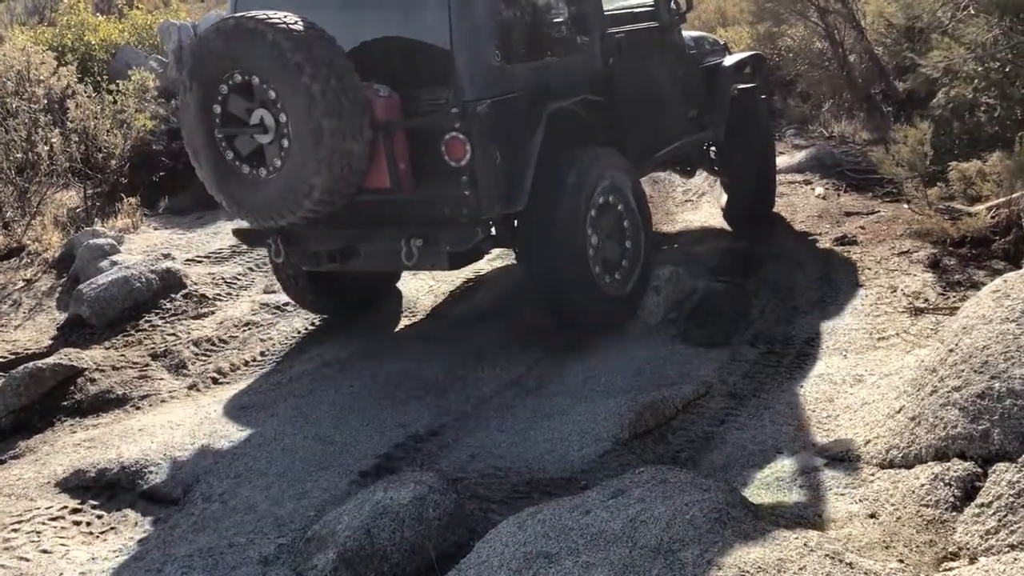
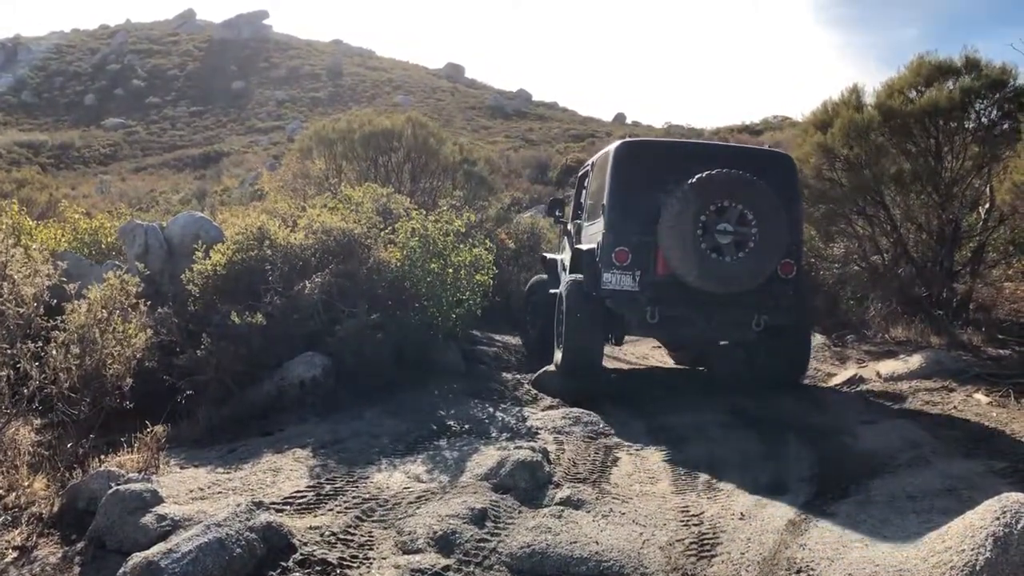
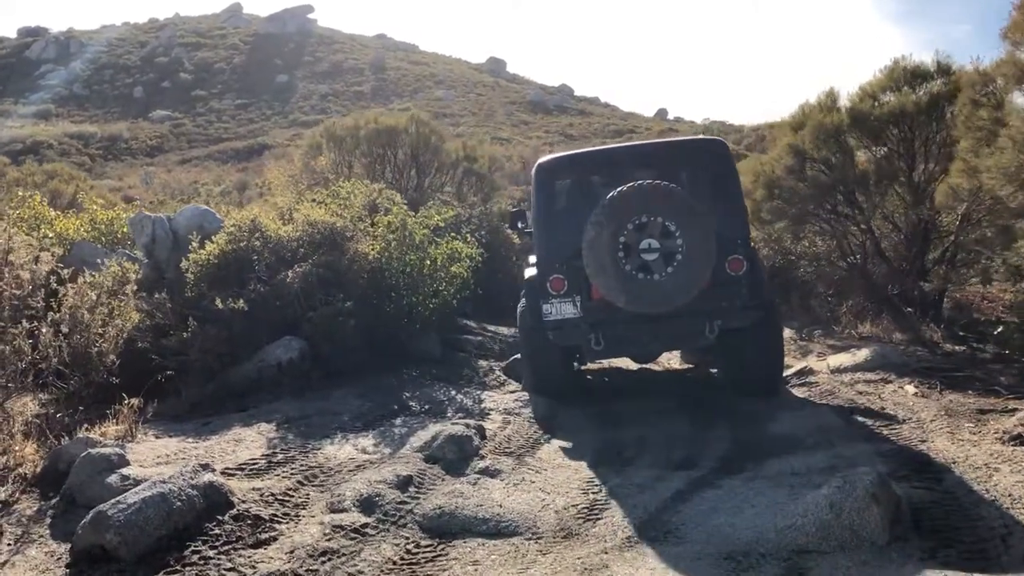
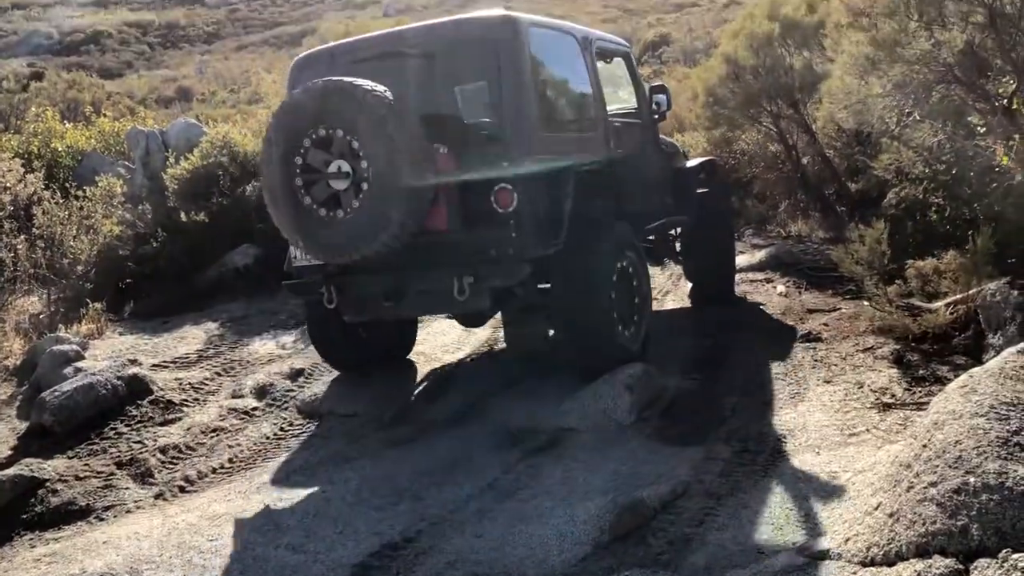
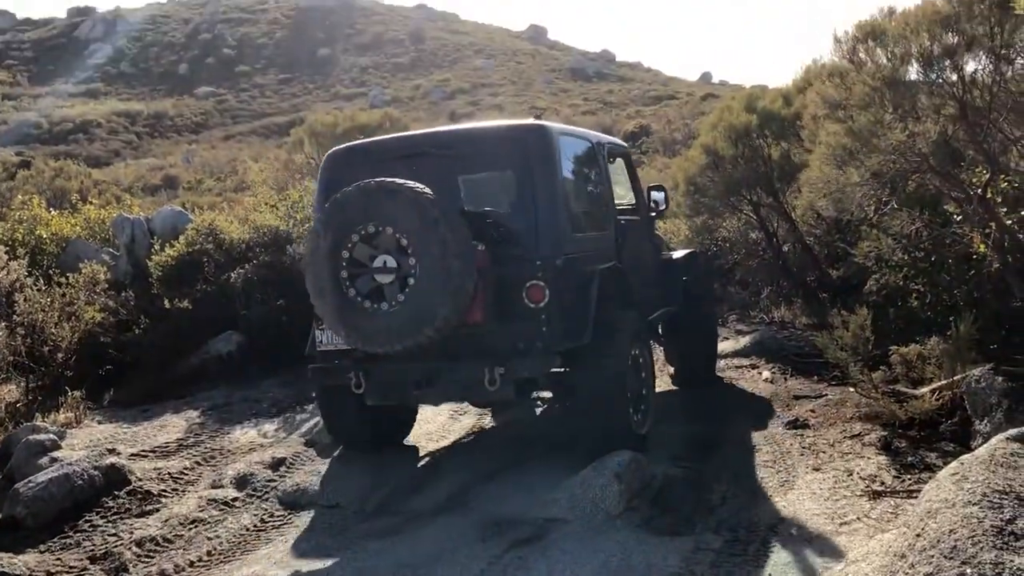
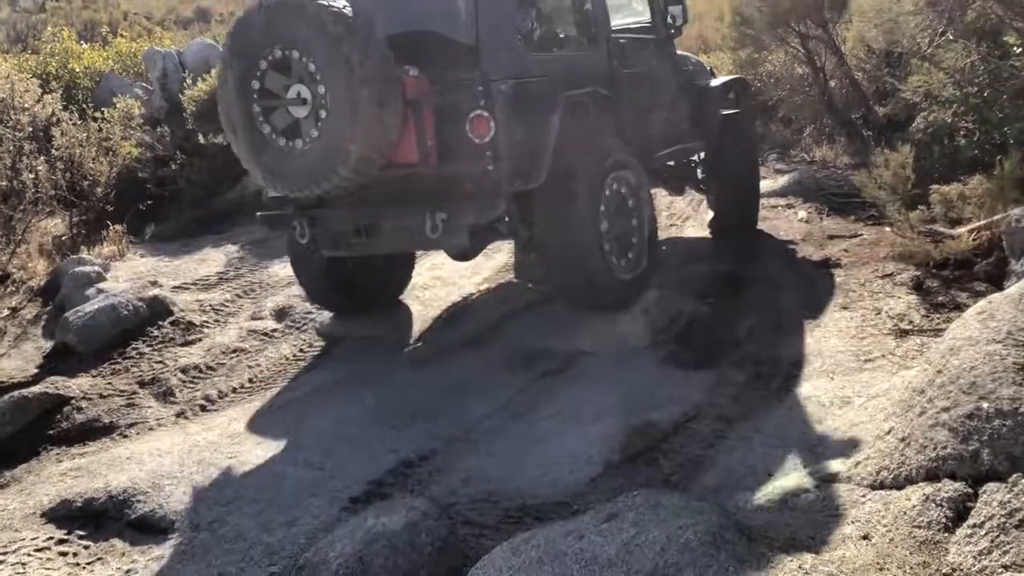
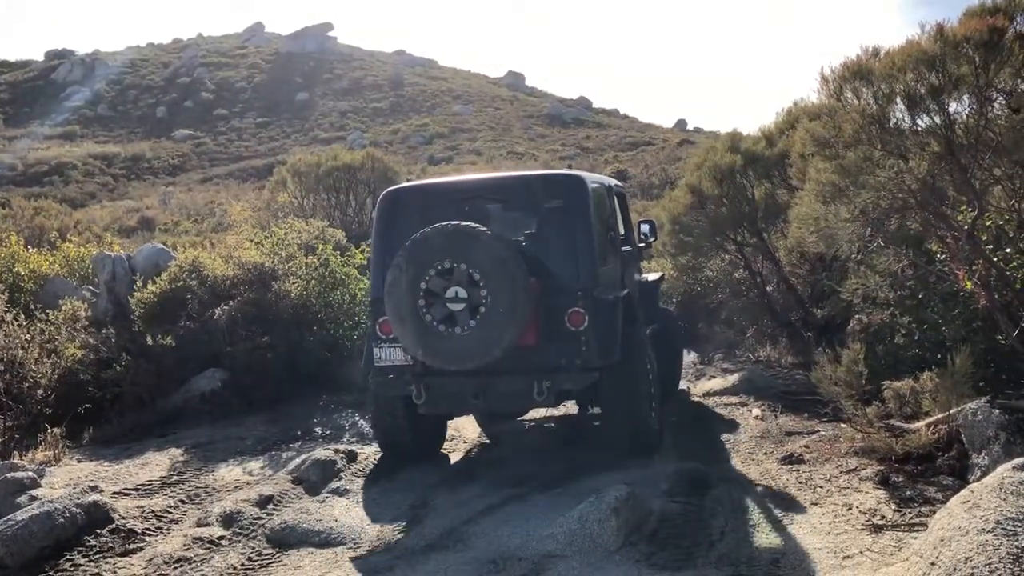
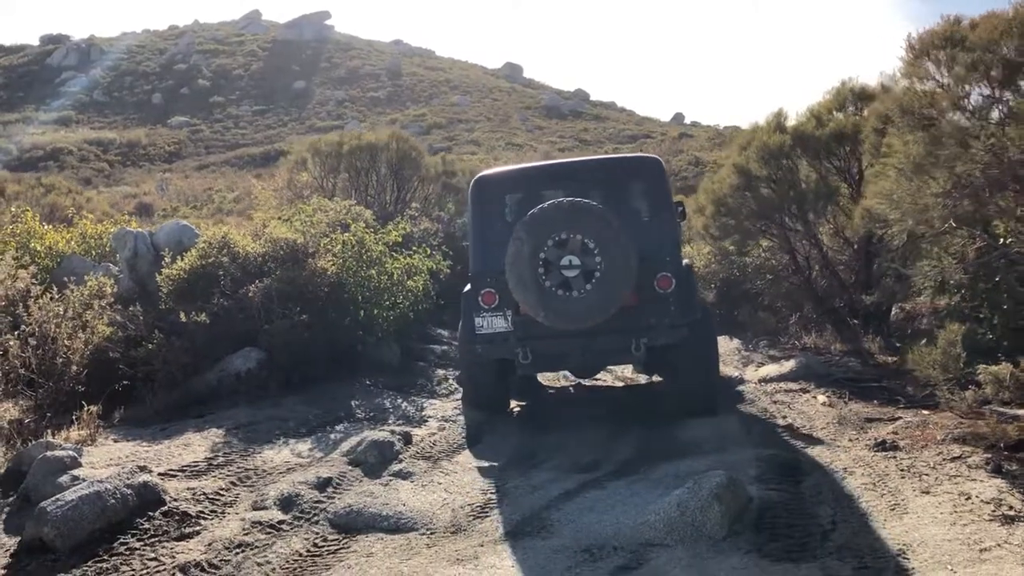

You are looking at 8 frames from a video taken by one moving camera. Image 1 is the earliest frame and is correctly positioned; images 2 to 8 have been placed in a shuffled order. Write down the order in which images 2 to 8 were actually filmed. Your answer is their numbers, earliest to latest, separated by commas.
6, 4, 5, 7, 8, 3, 2
